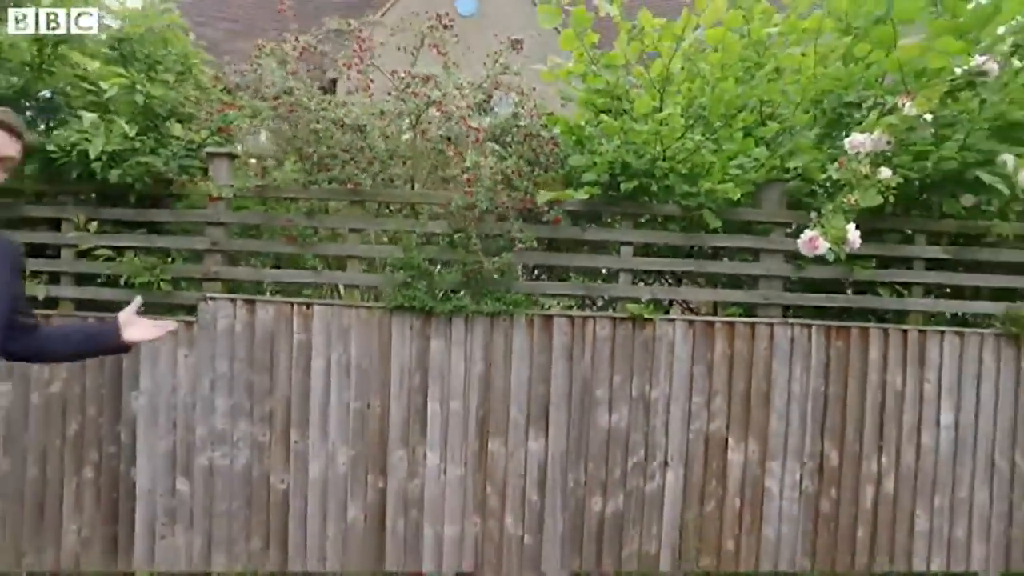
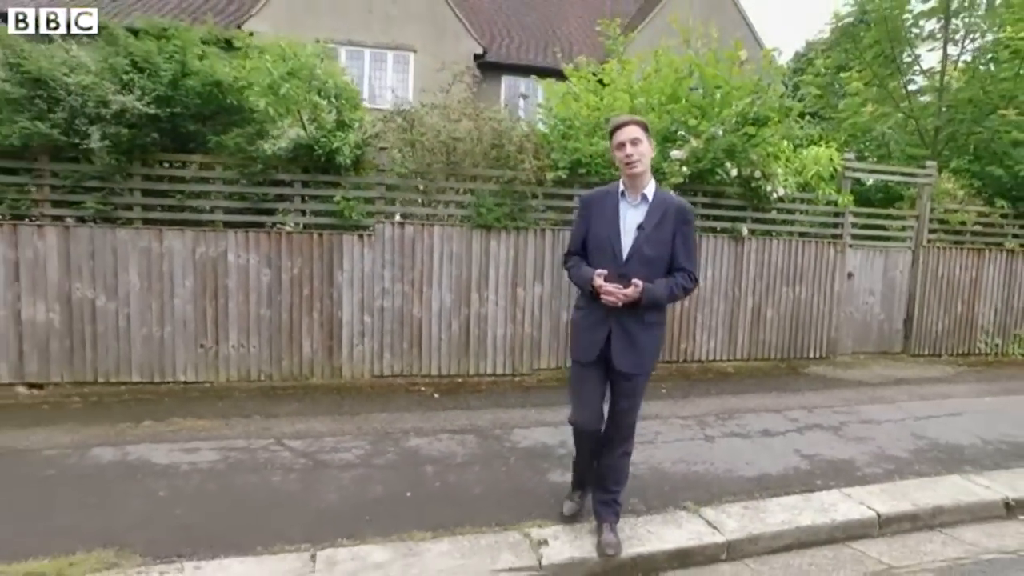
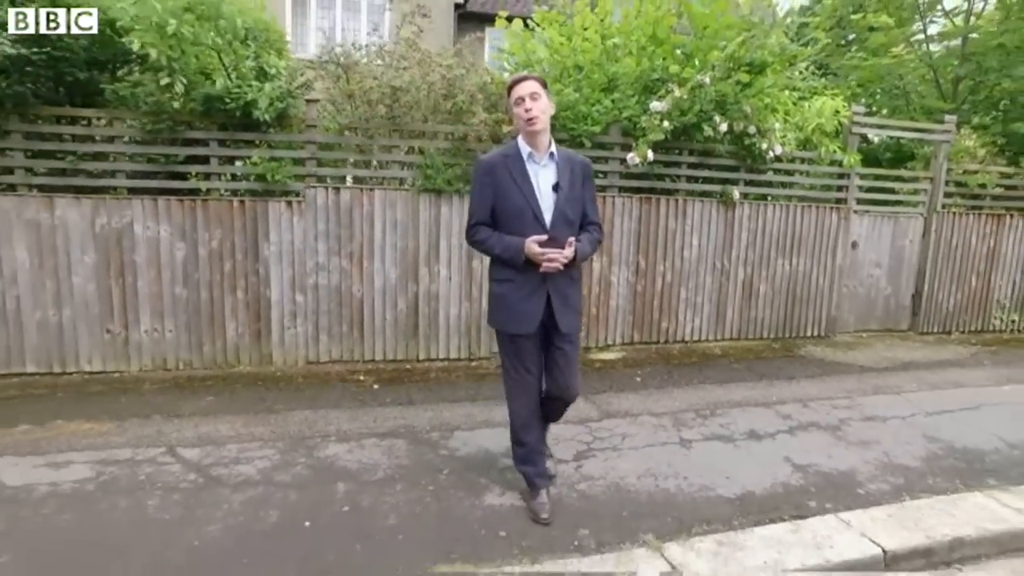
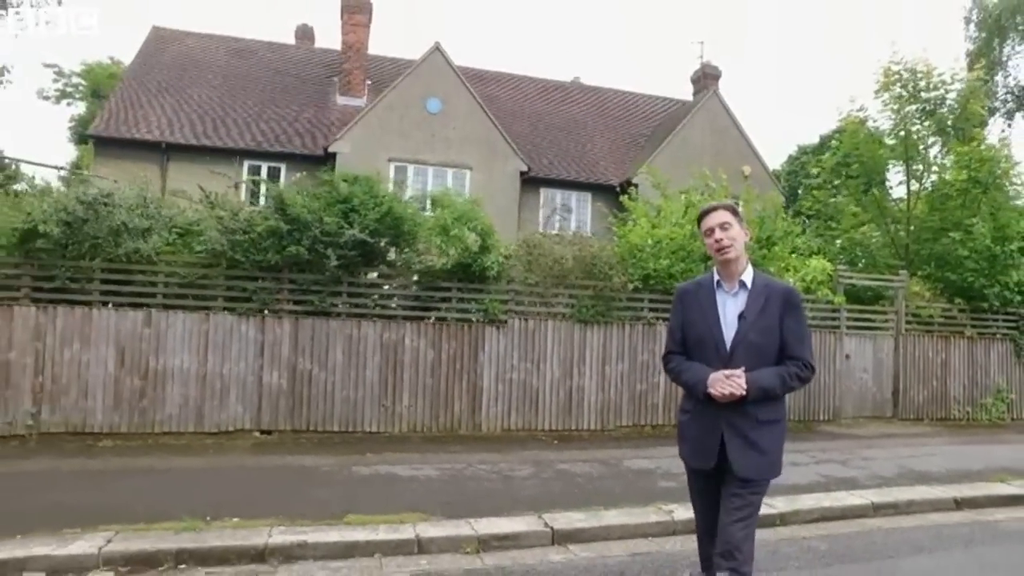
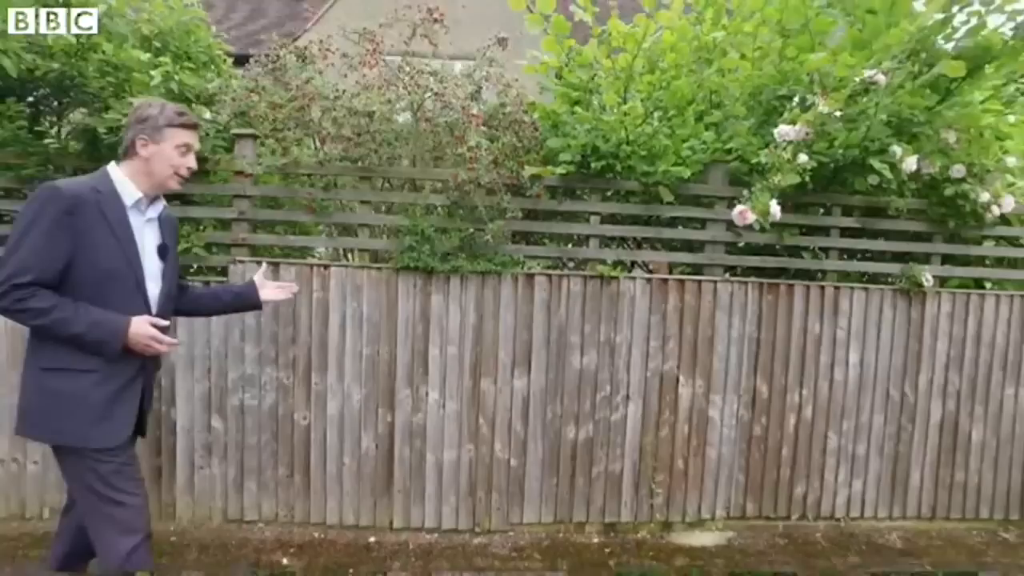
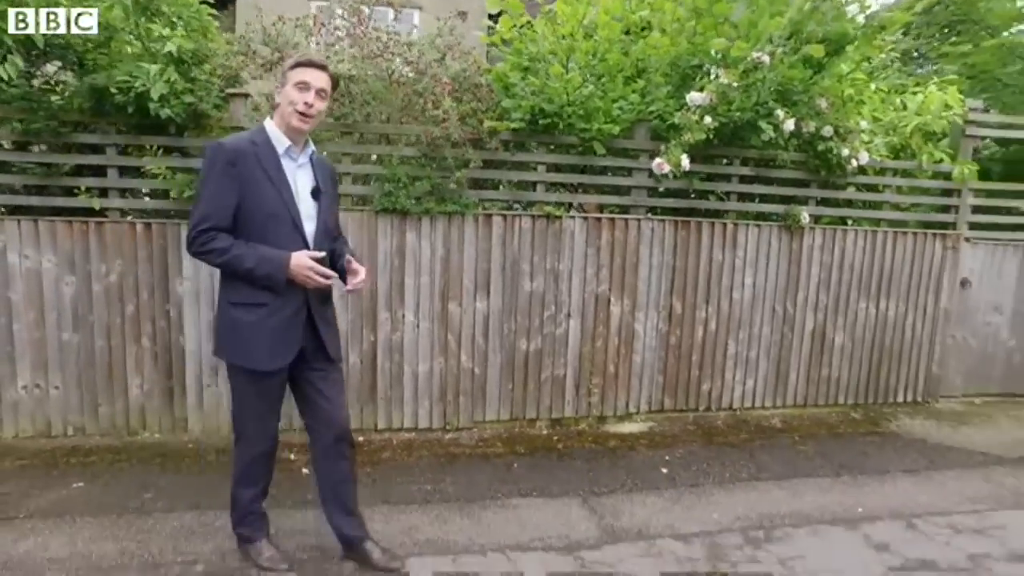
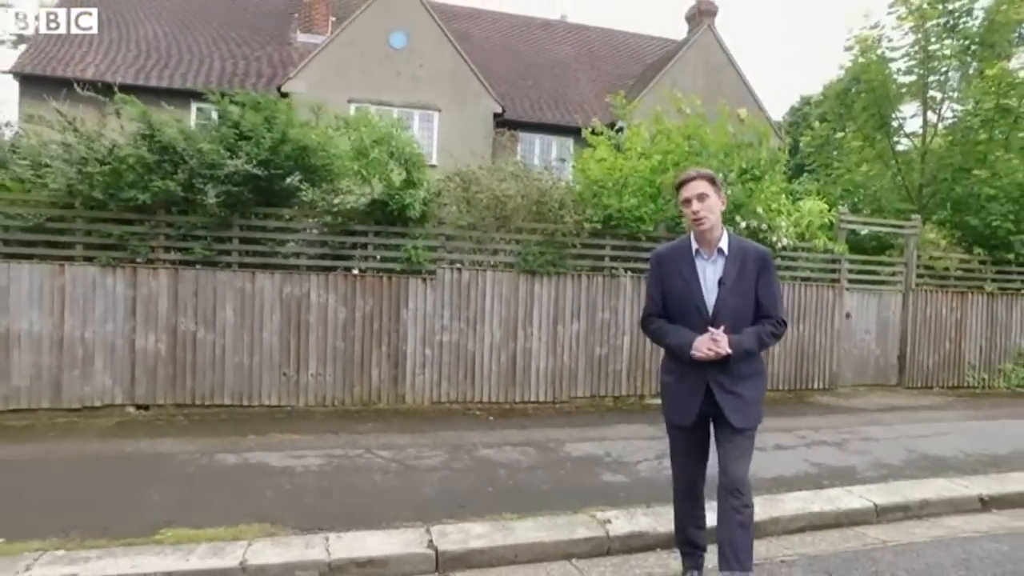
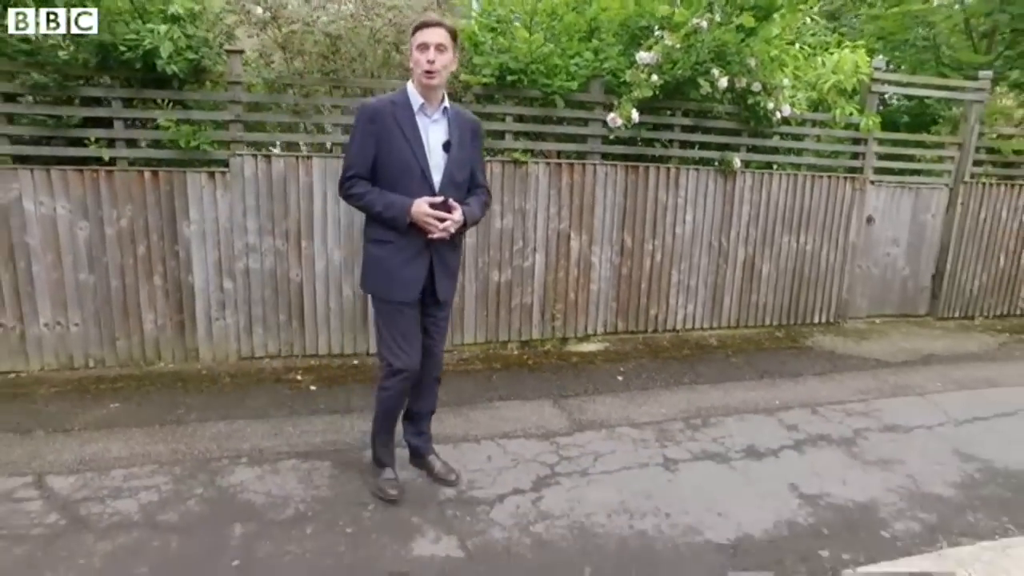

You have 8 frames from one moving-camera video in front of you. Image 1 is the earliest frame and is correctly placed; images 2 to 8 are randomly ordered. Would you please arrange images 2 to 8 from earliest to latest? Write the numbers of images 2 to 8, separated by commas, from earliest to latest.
5, 6, 8, 3, 2, 7, 4
